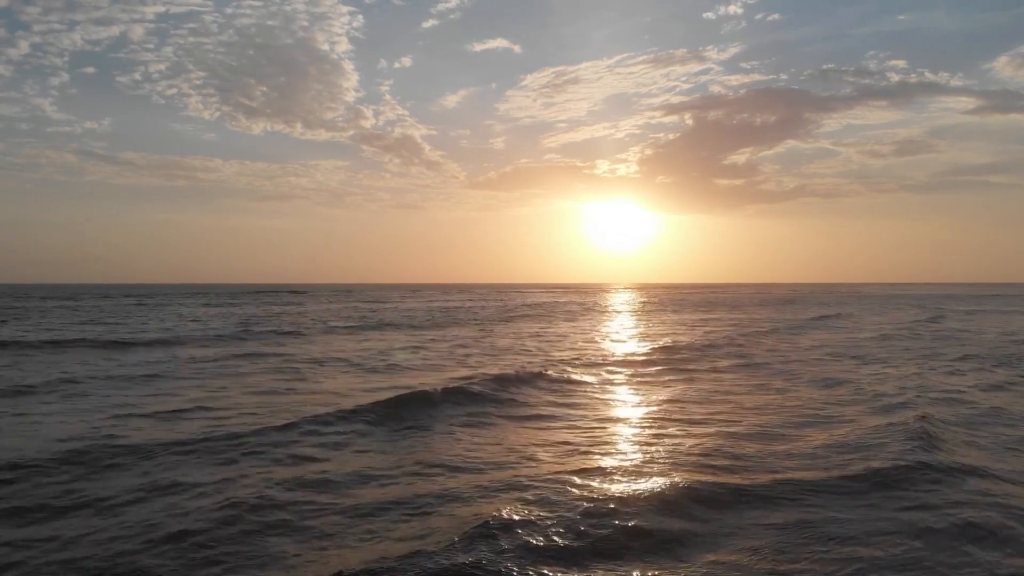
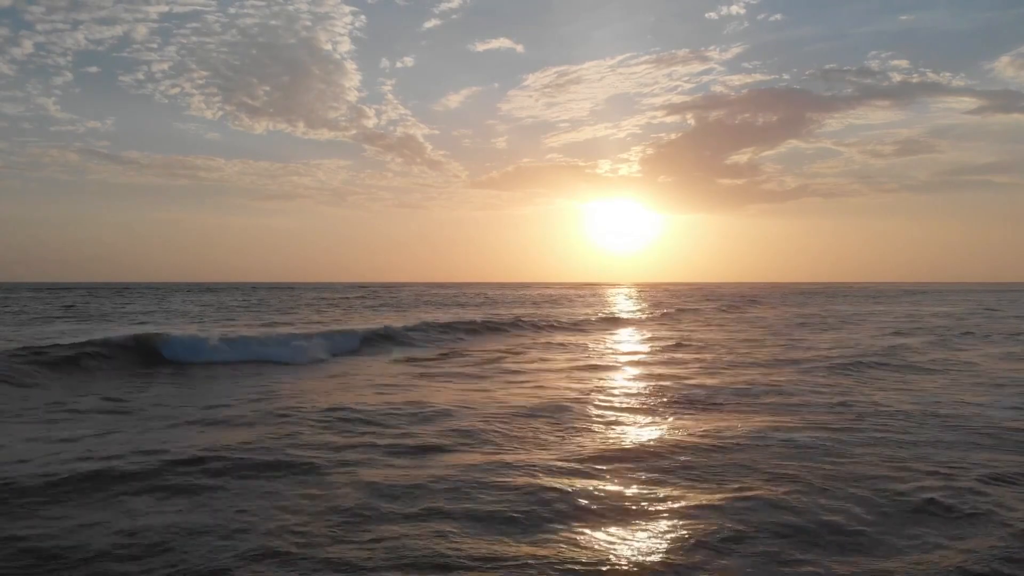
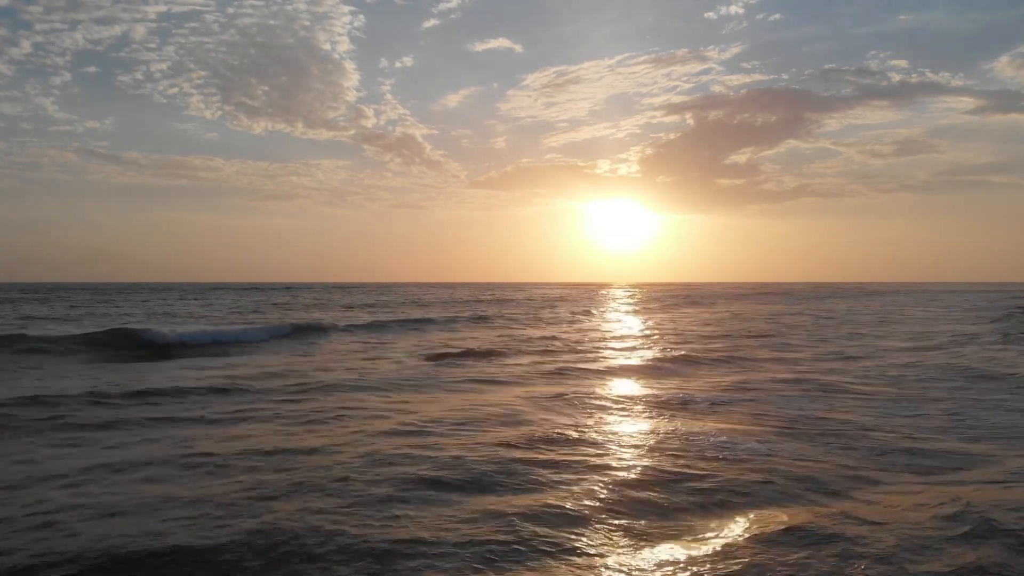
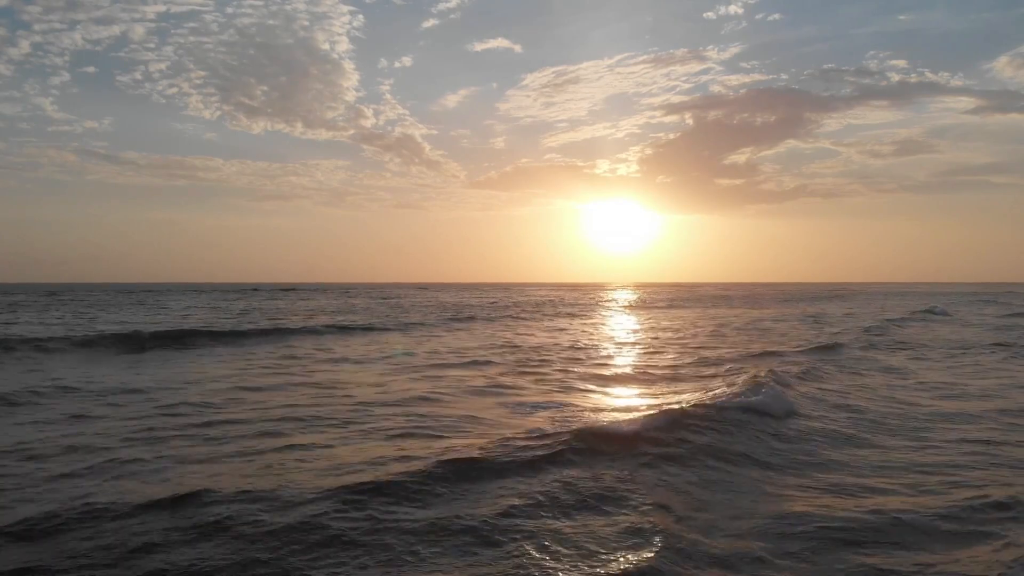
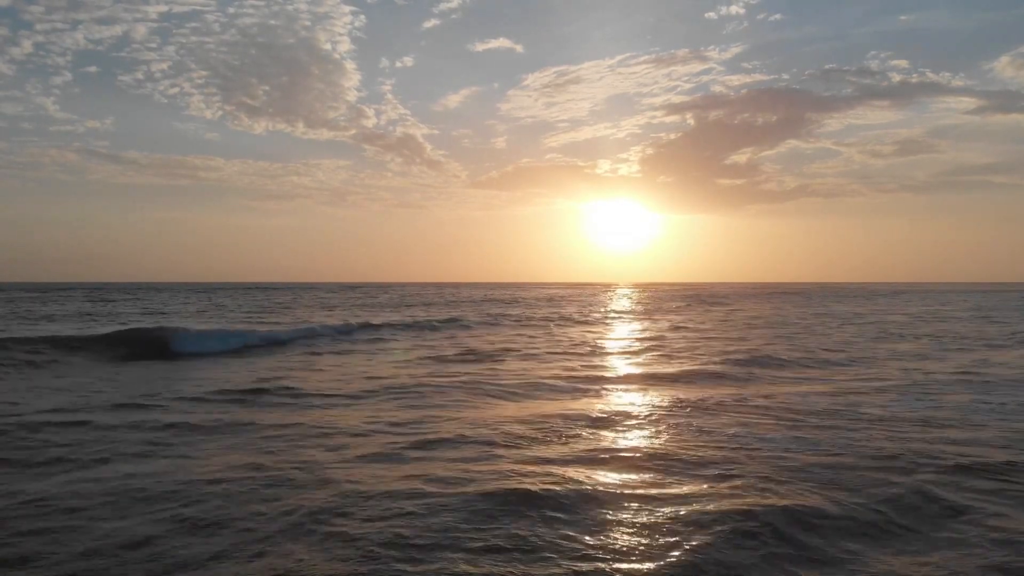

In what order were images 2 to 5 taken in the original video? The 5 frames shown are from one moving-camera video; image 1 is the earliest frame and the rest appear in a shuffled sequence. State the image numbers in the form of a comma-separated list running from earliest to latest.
4, 3, 5, 2
